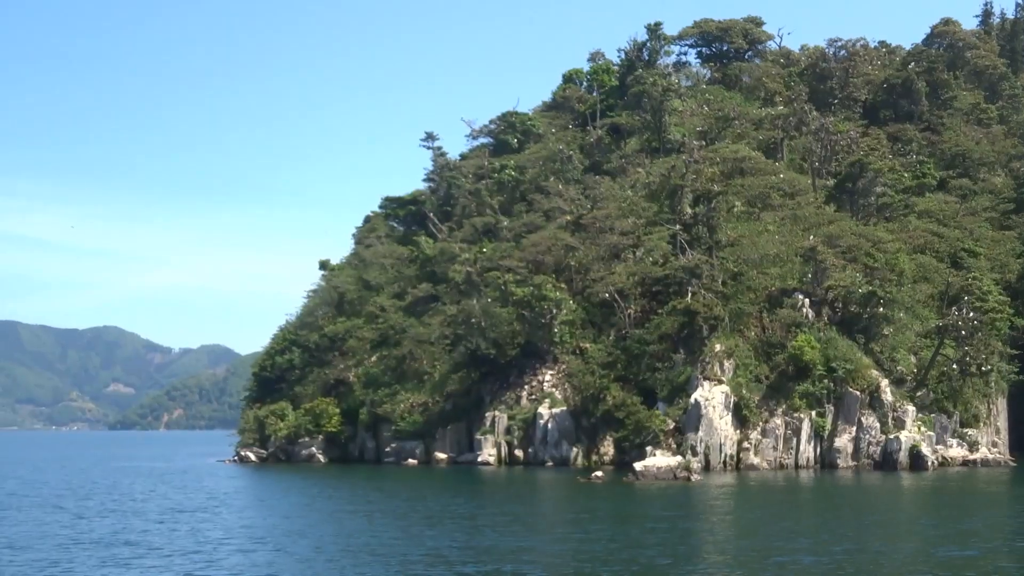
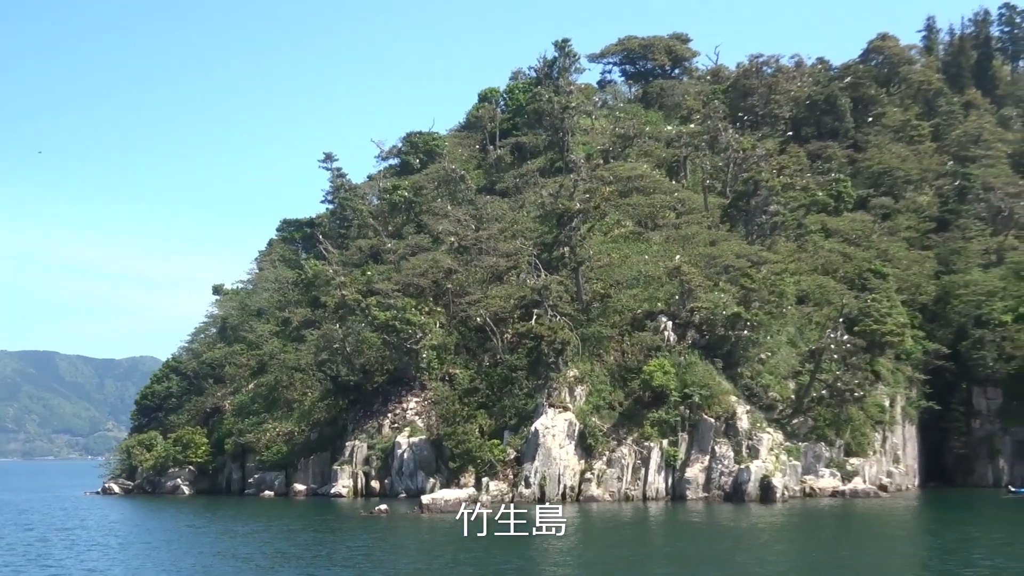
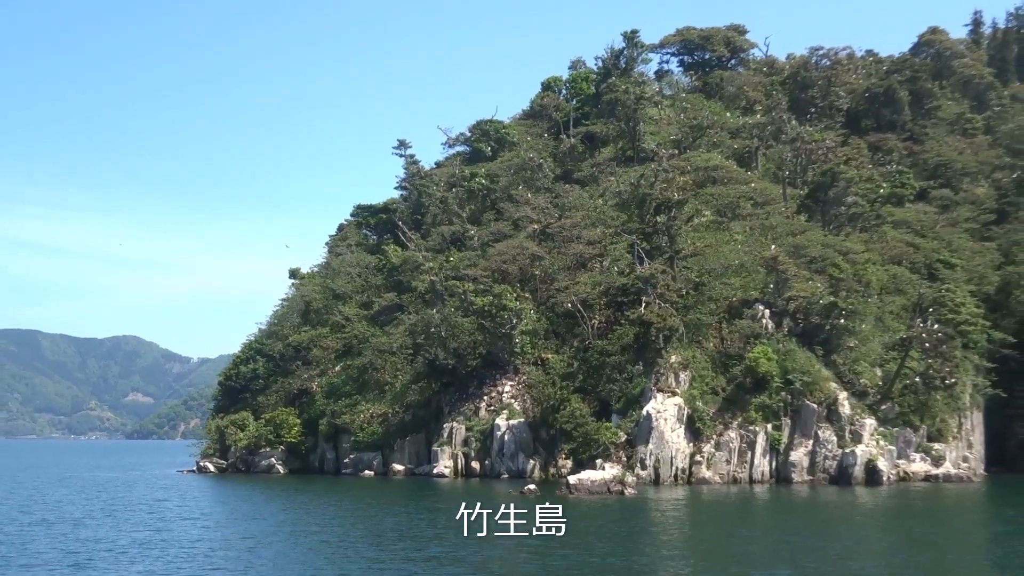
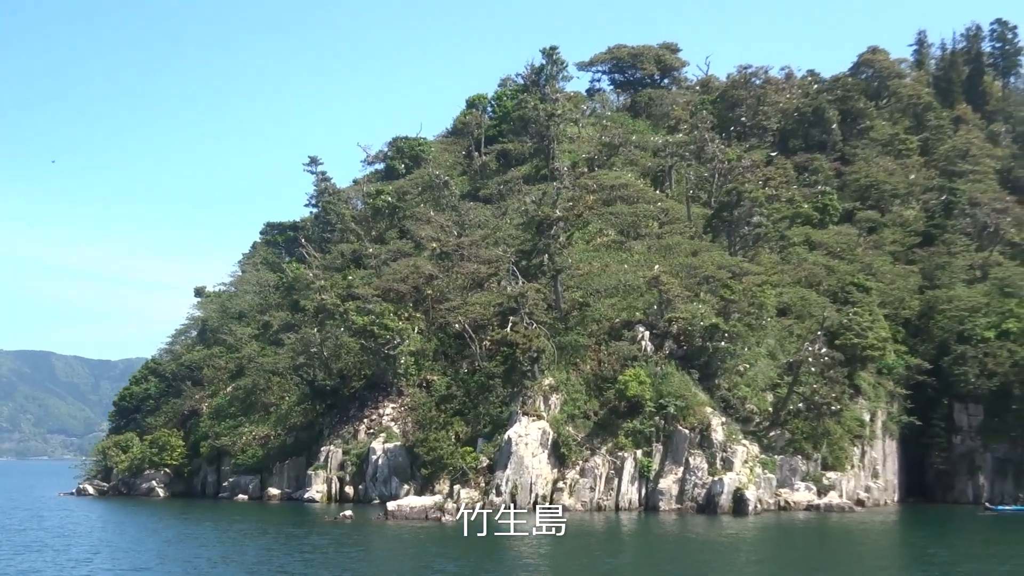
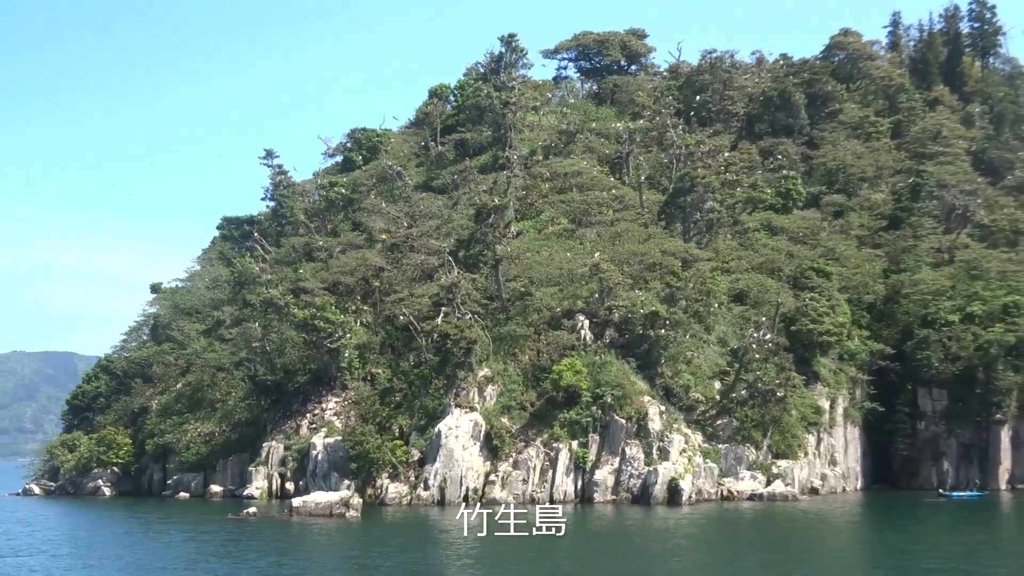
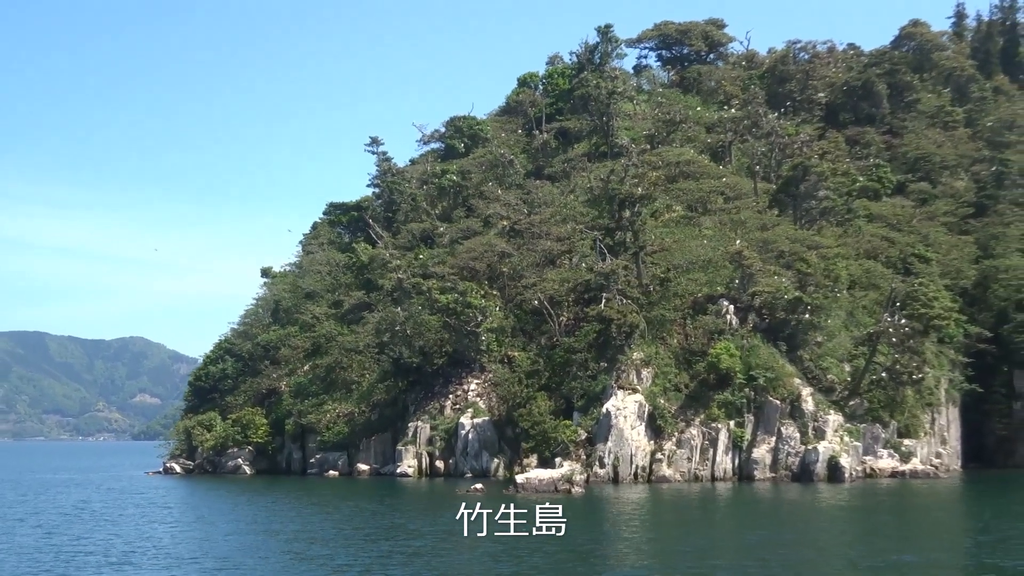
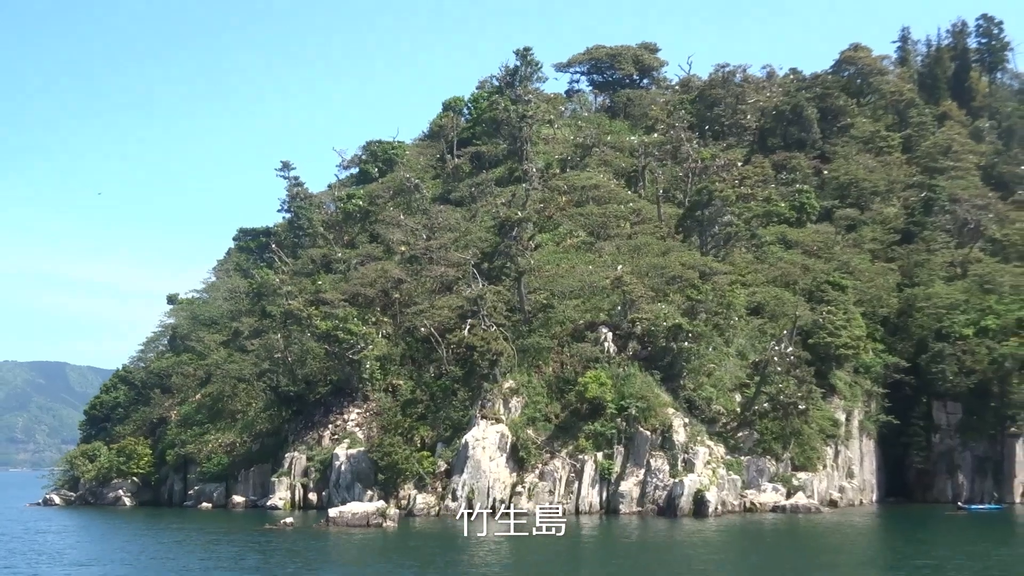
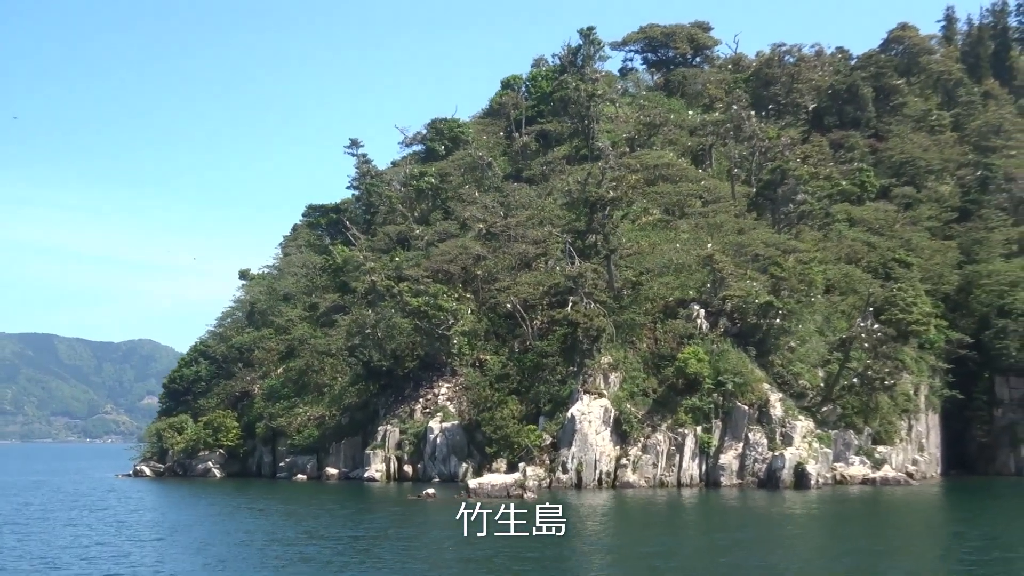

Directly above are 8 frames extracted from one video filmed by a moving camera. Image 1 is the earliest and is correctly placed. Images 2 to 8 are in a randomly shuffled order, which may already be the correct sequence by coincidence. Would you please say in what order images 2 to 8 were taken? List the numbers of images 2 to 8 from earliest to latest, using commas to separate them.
3, 6, 8, 2, 4, 7, 5
